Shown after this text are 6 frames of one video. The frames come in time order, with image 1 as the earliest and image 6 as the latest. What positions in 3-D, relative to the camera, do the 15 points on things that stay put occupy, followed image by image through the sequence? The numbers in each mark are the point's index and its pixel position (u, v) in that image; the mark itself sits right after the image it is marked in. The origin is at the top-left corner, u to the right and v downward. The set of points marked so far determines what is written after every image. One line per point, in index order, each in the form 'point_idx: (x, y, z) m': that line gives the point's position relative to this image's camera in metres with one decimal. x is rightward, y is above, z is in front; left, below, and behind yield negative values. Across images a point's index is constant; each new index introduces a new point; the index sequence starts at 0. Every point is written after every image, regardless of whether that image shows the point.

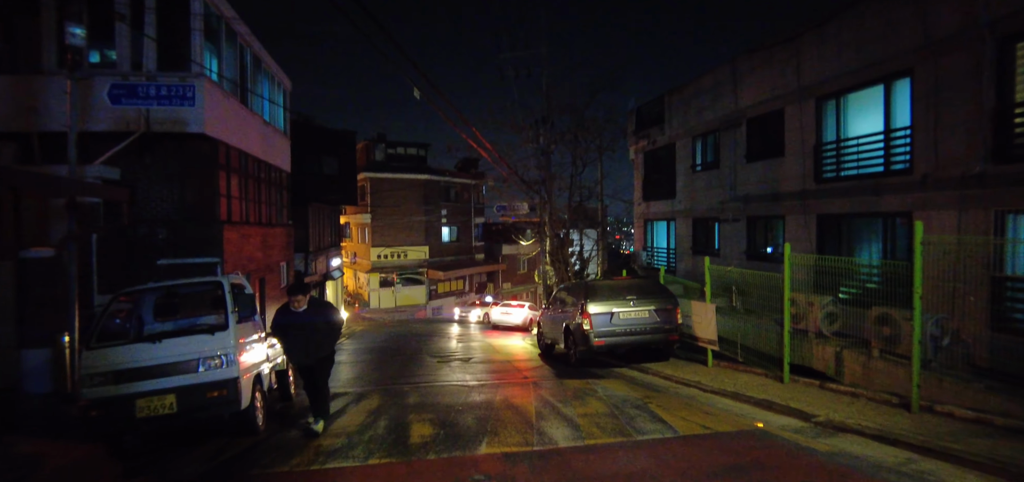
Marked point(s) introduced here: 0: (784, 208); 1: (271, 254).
0: (+7.1, +0.9, +16.0) m
1: (-6.9, -0.4, +17.5) m
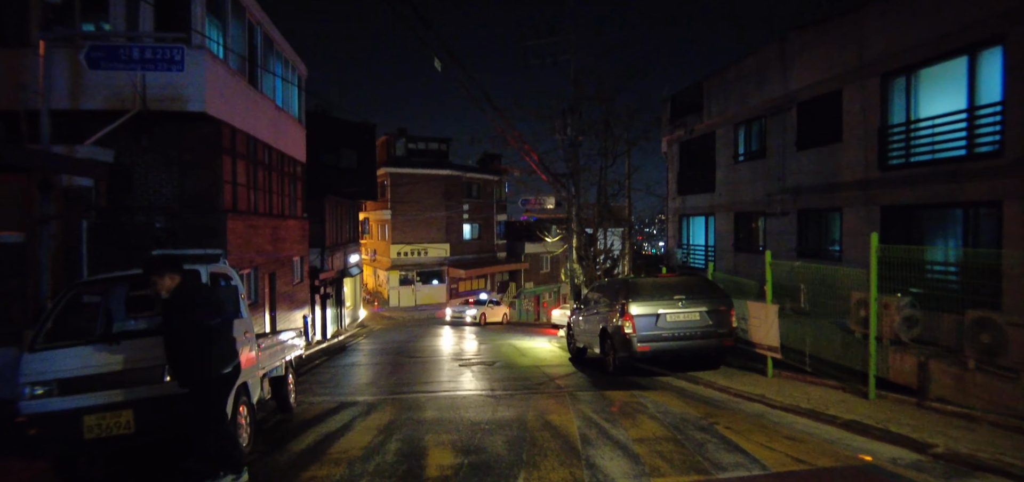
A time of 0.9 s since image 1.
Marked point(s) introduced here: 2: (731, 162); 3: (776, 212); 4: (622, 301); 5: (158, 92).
0: (+7.8, +1.0, +14.4) m
1: (-6.1, -0.2, +16.4) m
2: (+6.9, +2.5, +19.1) m
3: (+7.3, +0.8, +17.0) m
4: (+1.9, -1.1, +10.7) m
5: (-6.2, +2.6, +10.7) m
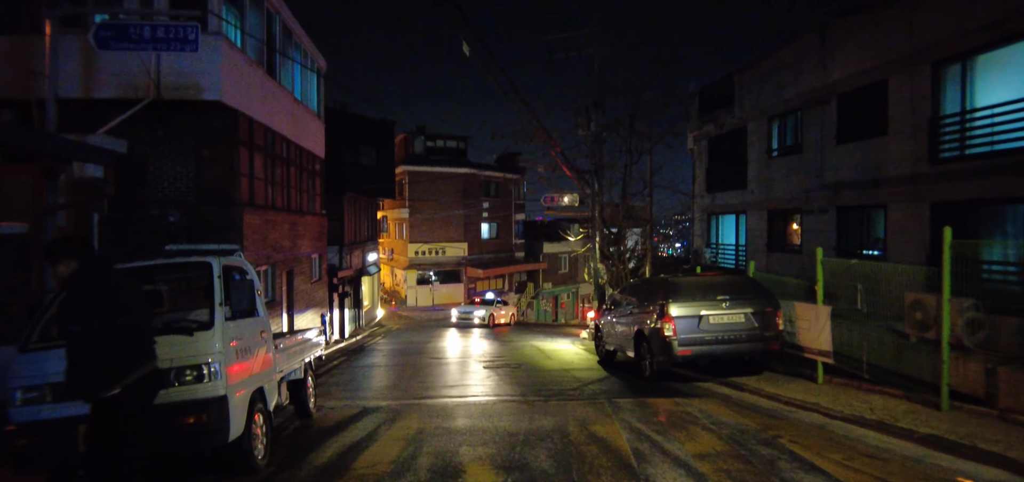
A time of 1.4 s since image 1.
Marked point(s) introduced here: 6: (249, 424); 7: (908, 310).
0: (+8.4, +1.0, +13.6) m
1: (-5.5, -0.1, +16.0) m
2: (+7.6, +2.5, +18.4) m
3: (+8.0, +0.8, +16.2) m
4: (+2.4, -1.0, +10.0) m
5: (-5.7, +2.7, +10.2) m
6: (-2.1, -1.5, +4.8) m
7: (+5.3, -0.9, +8.0) m
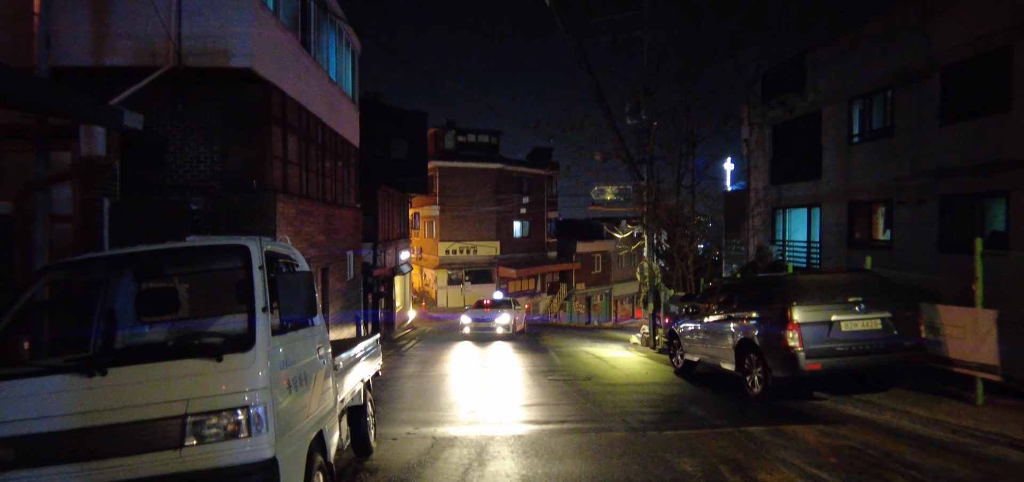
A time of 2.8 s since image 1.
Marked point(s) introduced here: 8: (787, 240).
0: (+9.7, +1.1, +11.7) m
1: (-4.2, 0.0, +14.5) m
2: (+9.0, +2.6, +16.5) m
3: (+9.3, +1.0, +14.4) m
4: (+3.5, -0.9, +8.3) m
5: (-4.6, +2.9, +8.8) m
6: (-1.1, -1.3, +3.3) m
7: (+6.3, -0.8, +6.2) m
8: (+8.7, 0.0, +19.3) m
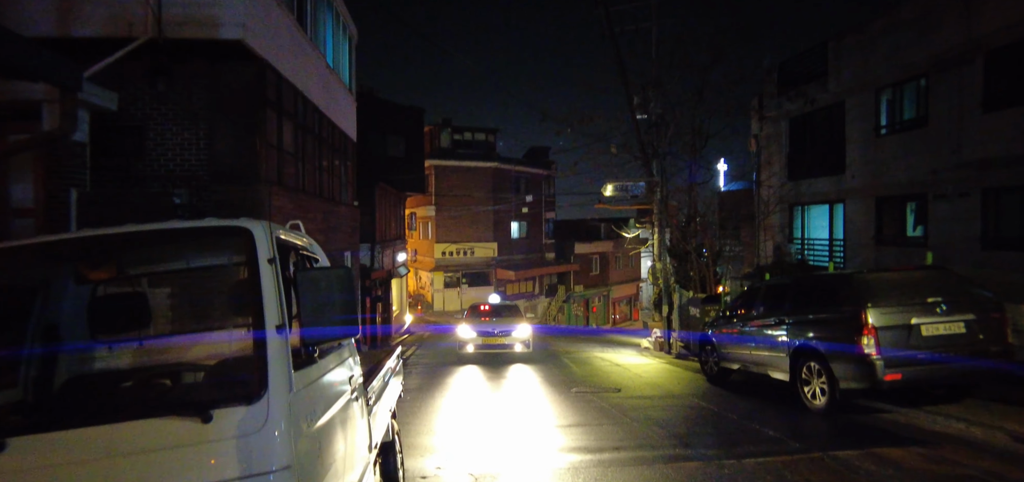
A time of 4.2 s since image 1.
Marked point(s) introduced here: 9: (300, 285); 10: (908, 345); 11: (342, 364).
0: (+10.0, +1.2, +10.9) m
1: (-3.9, 0.0, +13.4) m
2: (+9.2, +2.7, +15.6) m
3: (+9.6, +1.1, +13.5) m
4: (+3.9, -0.8, +7.3) m
5: (-4.2, +2.9, +7.7) m
6: (-0.7, -1.3, +2.2) m
7: (+6.7, -0.7, +5.3) m
8: (+8.9, +0.1, +18.5) m
9: (-0.8, -0.2, +2.4) m
10: (+4.4, -1.2, +6.8) m
11: (-0.8, -0.6, +3.0) m
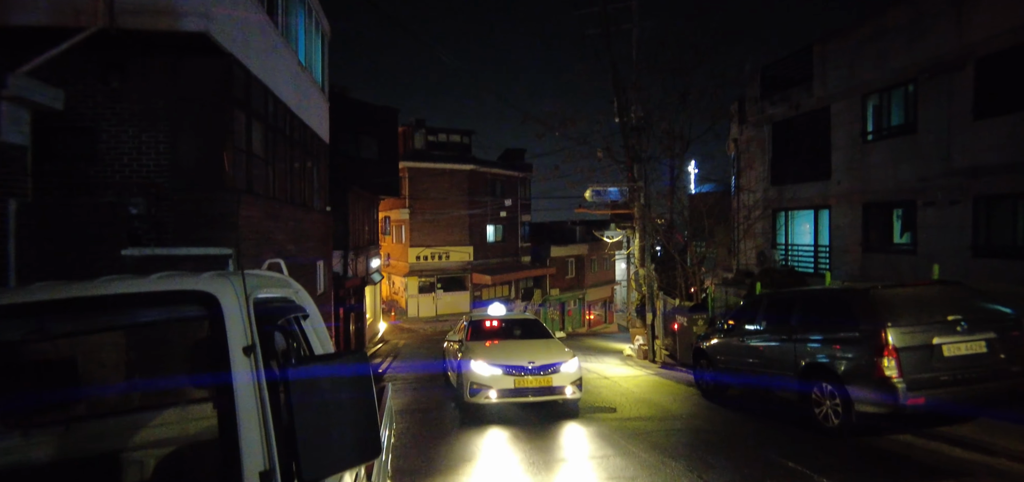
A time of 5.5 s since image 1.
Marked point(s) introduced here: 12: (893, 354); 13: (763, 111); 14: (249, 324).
0: (+9.7, +1.1, +10.7) m
1: (-4.2, -0.1, +12.6) m
2: (+8.8, +2.5, +15.5) m
3: (+9.2, +0.9, +13.3) m
4: (+3.9, -0.9, +6.9) m
5: (-4.3, +2.7, +6.9) m
6: (-0.5, -1.4, +1.6) m
7: (+6.8, -0.8, +5.0) m
8: (+8.3, -0.1, +18.3) m
9: (-0.6, -0.3, +1.7) m
10: (+4.4, -1.3, +6.4) m
11: (-0.7, -0.7, +2.4) m
12: (+4.0, -1.2, +6.4) m
13: (+7.8, +4.0, +18.9) m
14: (-0.9, -0.2, +1.9) m
